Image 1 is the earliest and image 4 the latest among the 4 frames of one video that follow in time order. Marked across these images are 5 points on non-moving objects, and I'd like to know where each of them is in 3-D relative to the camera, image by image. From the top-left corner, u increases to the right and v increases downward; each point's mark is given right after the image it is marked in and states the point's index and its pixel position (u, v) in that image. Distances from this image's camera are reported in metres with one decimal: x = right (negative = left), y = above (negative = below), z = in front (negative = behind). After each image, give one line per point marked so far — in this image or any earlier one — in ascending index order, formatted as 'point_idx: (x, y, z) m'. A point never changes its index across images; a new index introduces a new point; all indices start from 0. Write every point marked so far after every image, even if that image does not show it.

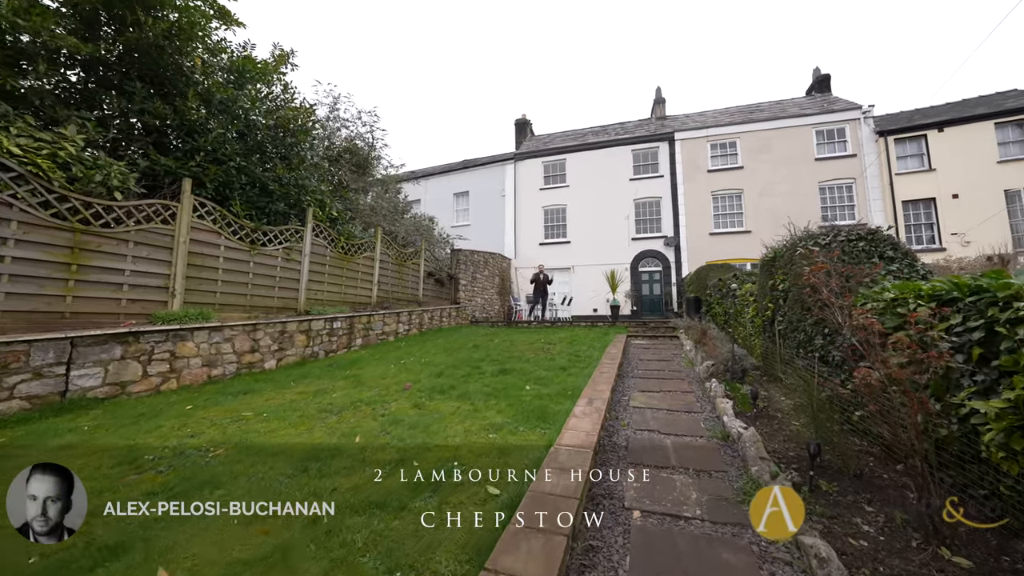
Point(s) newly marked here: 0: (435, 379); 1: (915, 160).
0: (-0.7, -0.8, +4.6) m
1: (+9.5, +3.0, +12.2) m
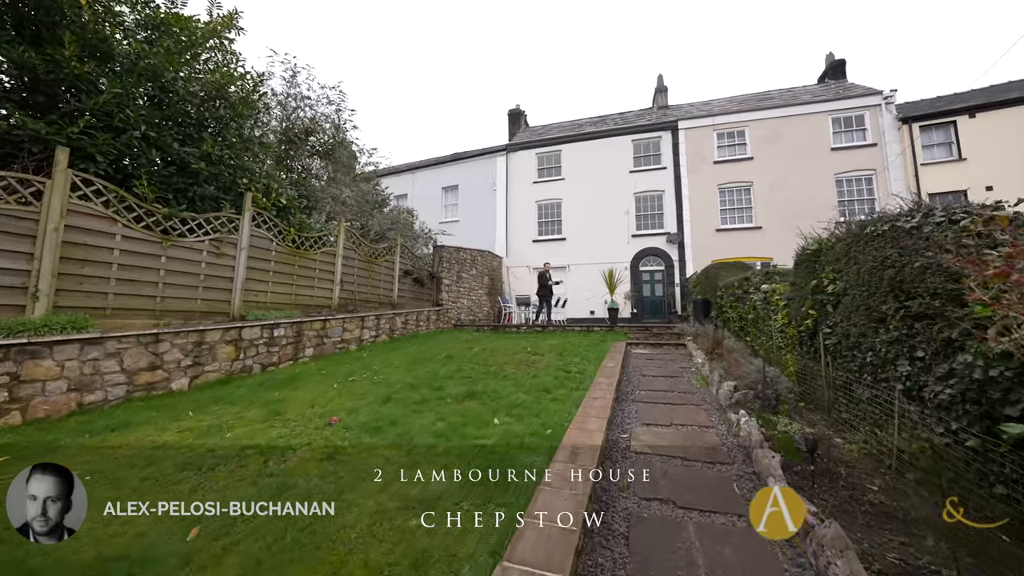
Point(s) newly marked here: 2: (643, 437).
0: (-0.9, -0.8, +3.5) m
1: (+9.3, +3.0, +11.2) m
2: (+0.8, -0.9, +3.2) m
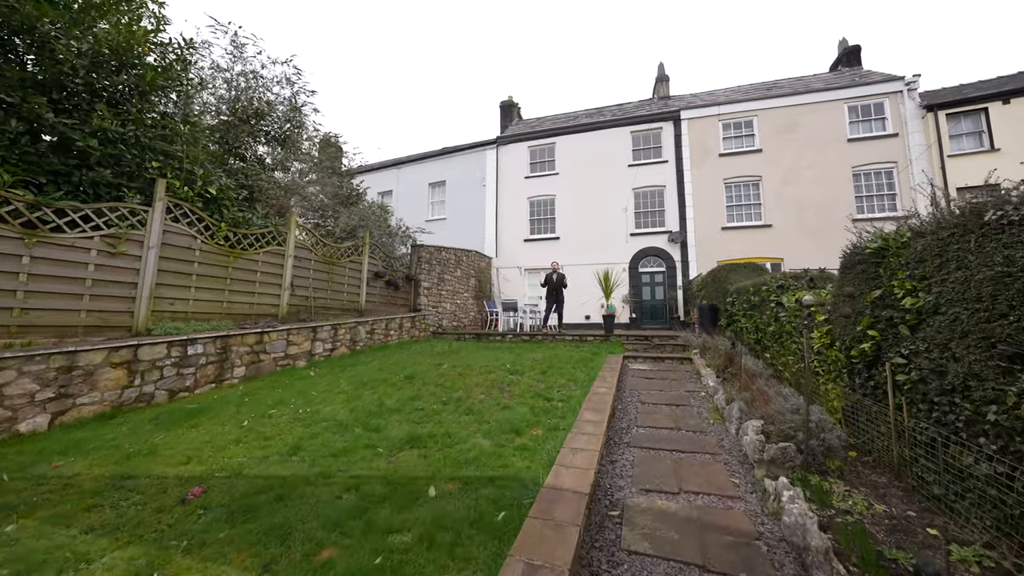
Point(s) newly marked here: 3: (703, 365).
0: (-1.2, -0.9, +2.5) m
1: (+9.0, +2.9, +10.2) m
2: (+0.5, -1.0, +2.2) m
3: (+2.0, -0.8, +5.3) m
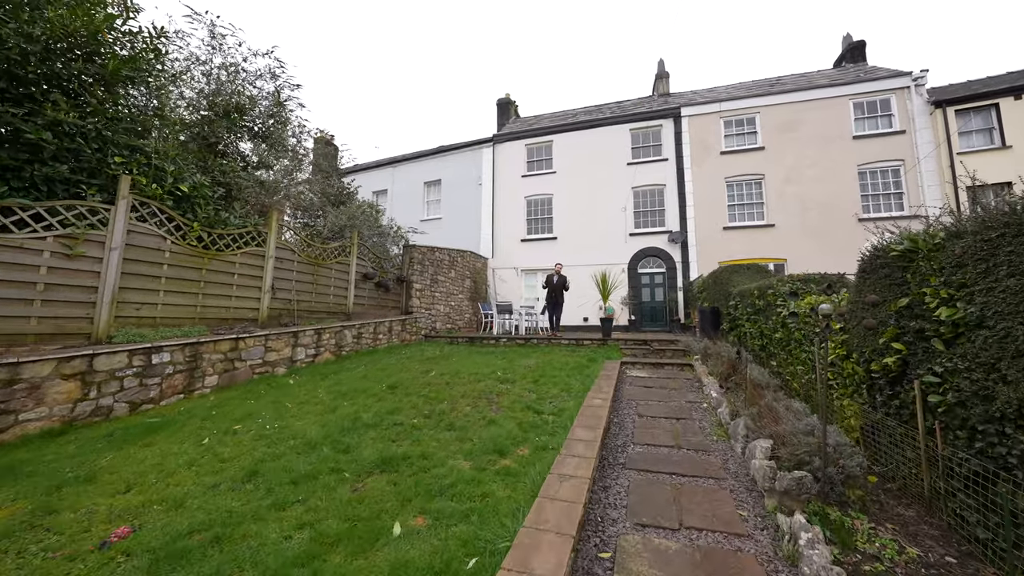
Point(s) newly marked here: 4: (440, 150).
0: (-1.2, -0.9, +2.2) m
1: (+8.9, +2.9, +9.9) m
2: (+0.5, -1.0, +1.9) m
3: (+1.9, -0.8, +5.0) m
4: (-2.0, +3.8, +14.3) m
